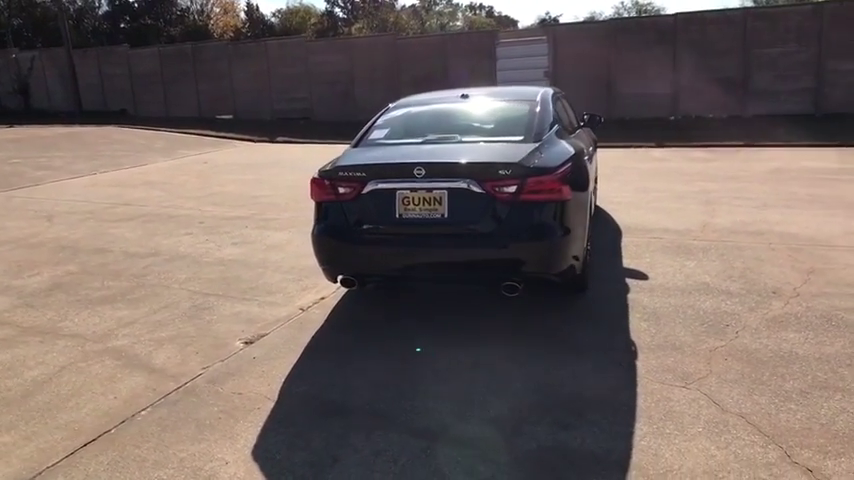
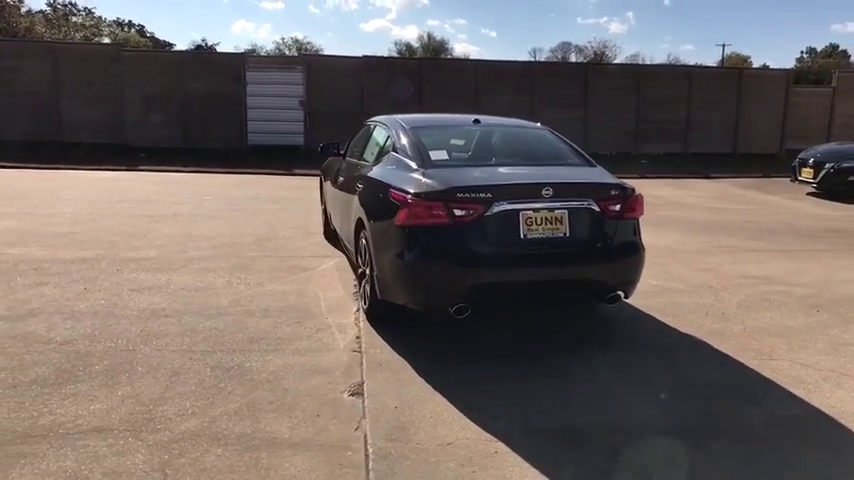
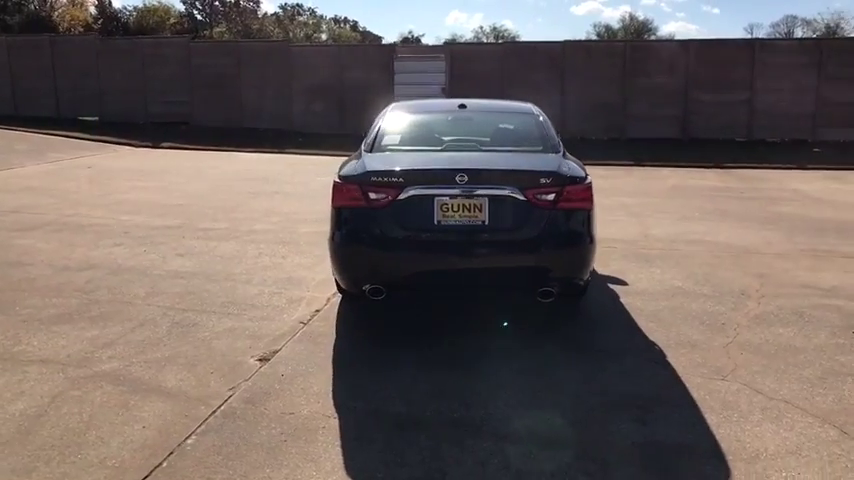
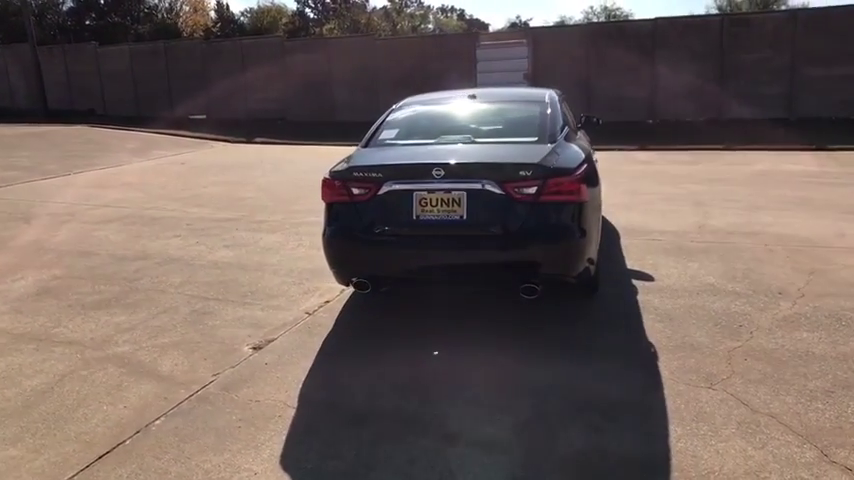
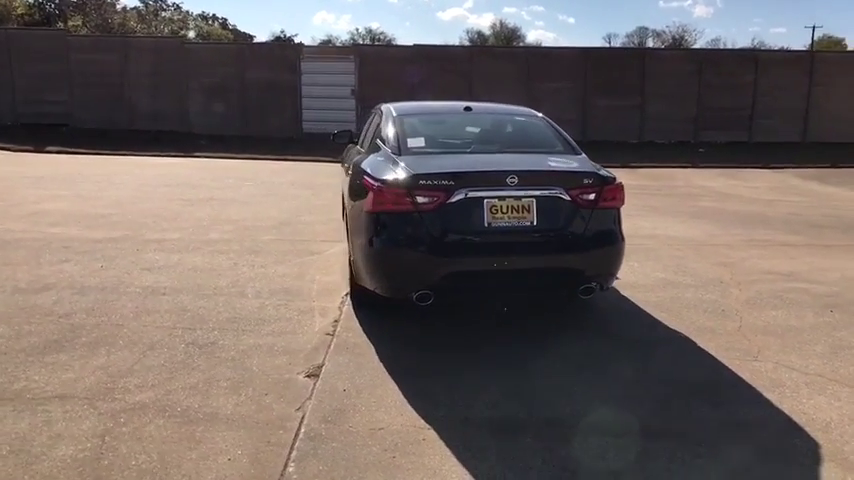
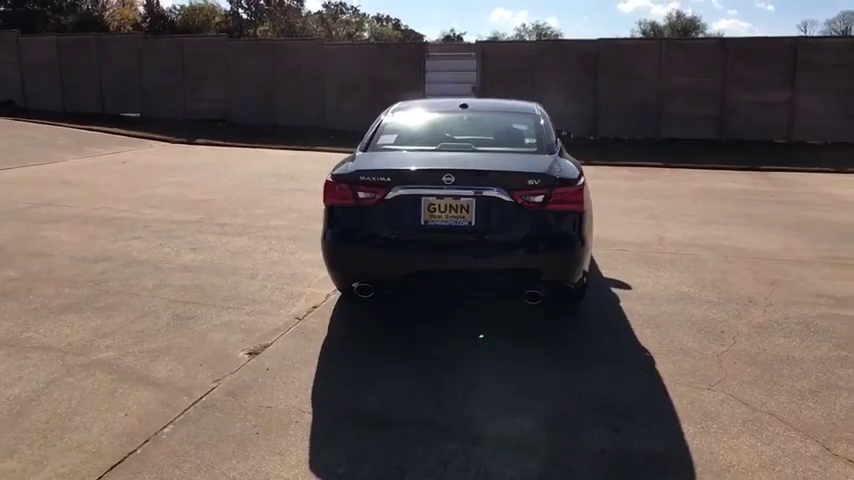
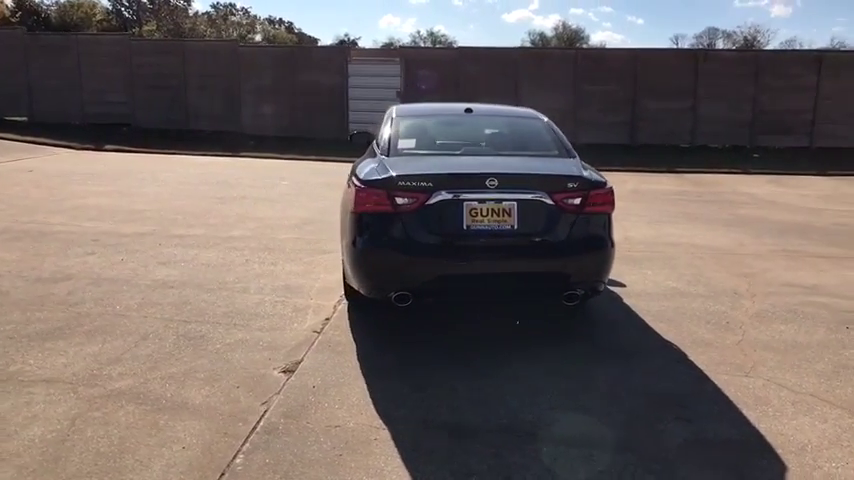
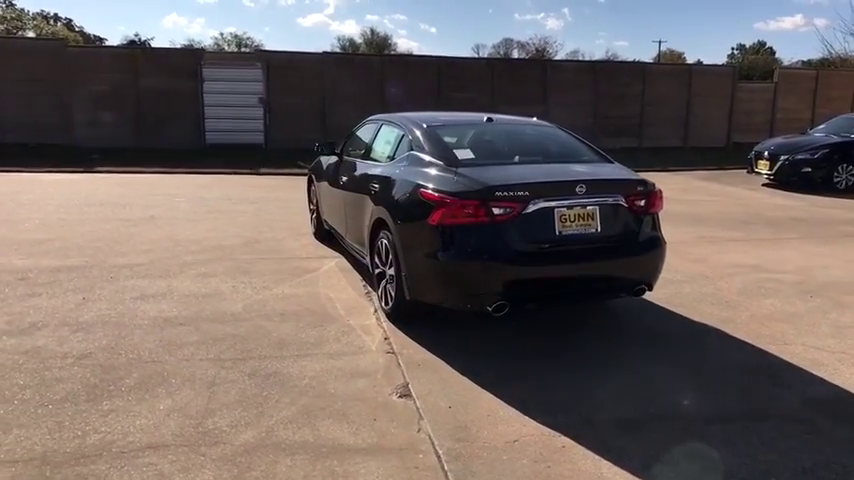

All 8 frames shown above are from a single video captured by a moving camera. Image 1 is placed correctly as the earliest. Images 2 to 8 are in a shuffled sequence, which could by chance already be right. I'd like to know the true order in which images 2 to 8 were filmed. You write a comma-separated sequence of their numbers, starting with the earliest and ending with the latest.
4, 6, 3, 7, 5, 2, 8
